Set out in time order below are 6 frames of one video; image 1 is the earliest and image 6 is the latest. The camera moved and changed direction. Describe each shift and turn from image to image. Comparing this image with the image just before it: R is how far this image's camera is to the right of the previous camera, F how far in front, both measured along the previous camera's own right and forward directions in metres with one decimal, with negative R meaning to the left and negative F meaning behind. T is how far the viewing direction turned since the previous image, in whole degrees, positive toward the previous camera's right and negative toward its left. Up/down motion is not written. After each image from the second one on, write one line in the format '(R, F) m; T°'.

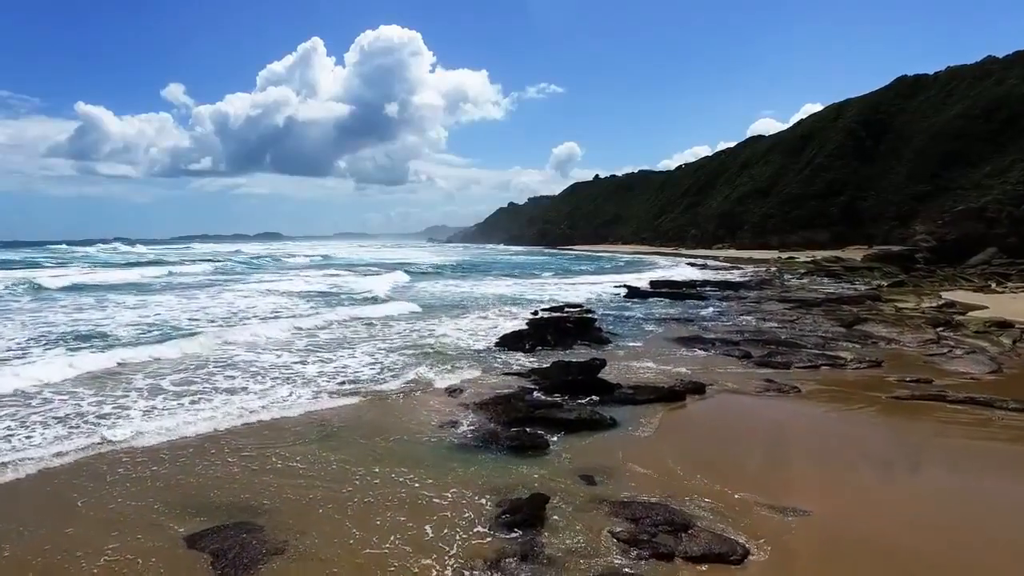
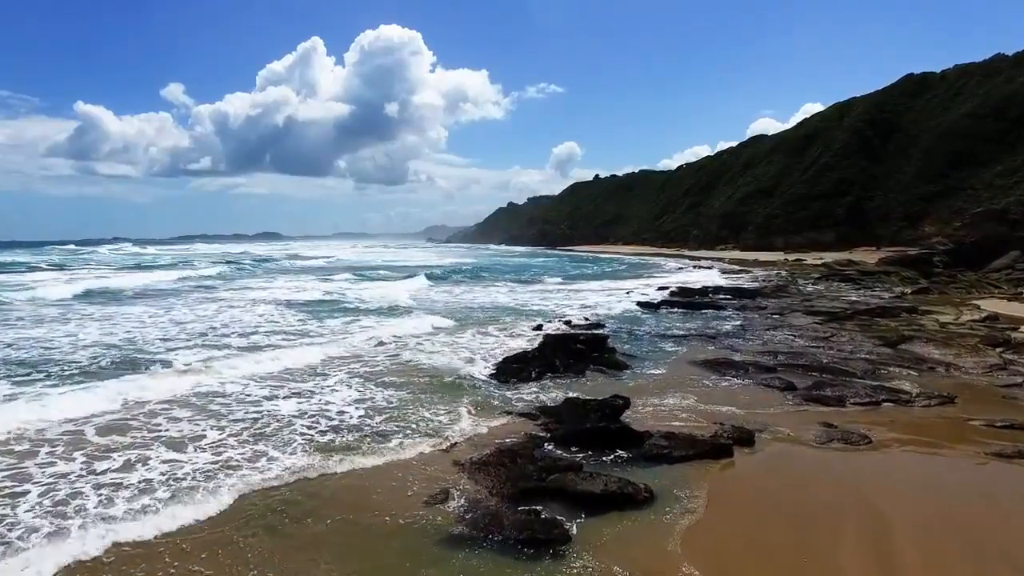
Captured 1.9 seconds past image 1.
(-0.1, +1.7) m; 0°
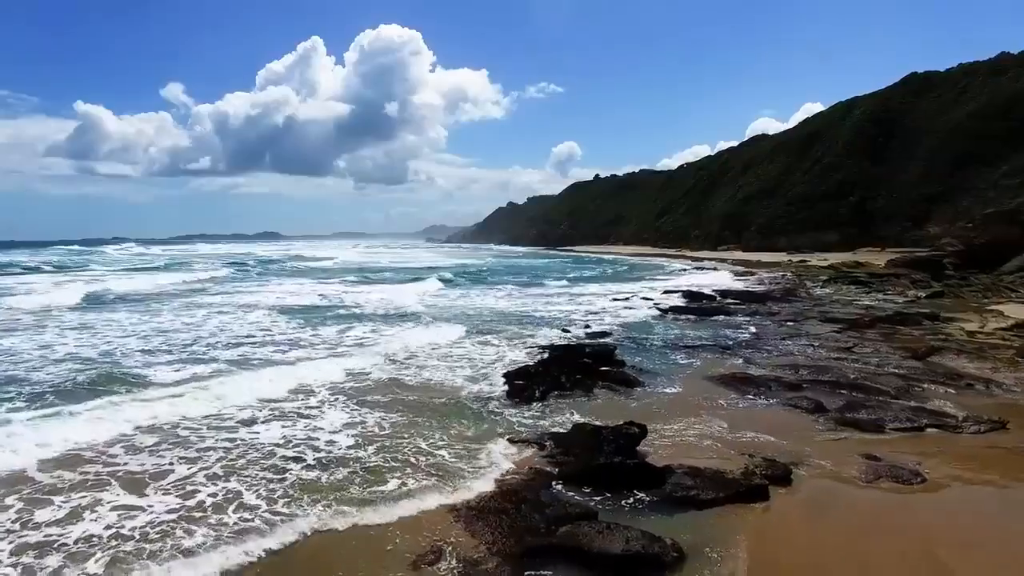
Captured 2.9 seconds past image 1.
(0.0, +0.9) m; 0°
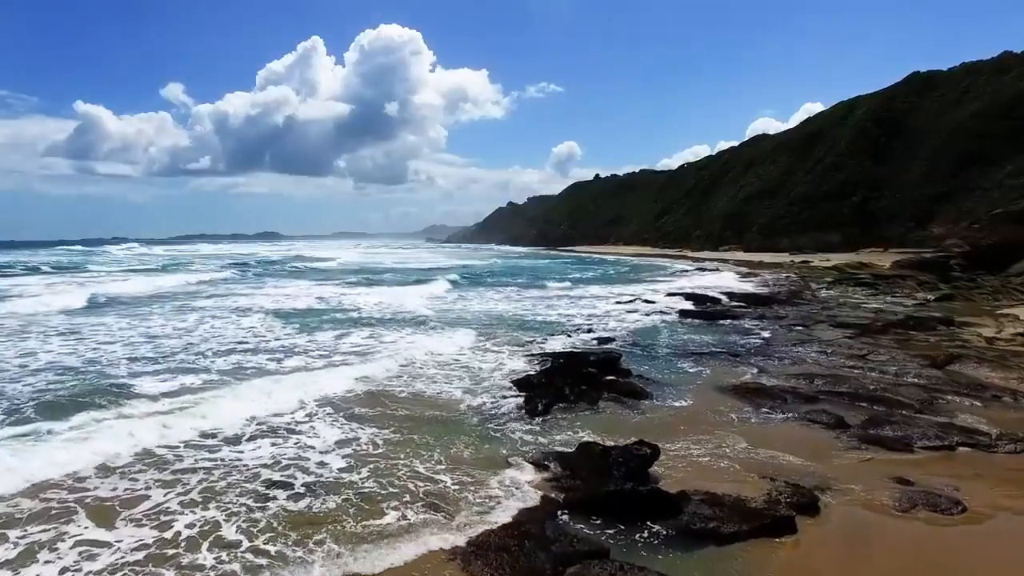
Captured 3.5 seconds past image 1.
(0.0, +0.6) m; 0°
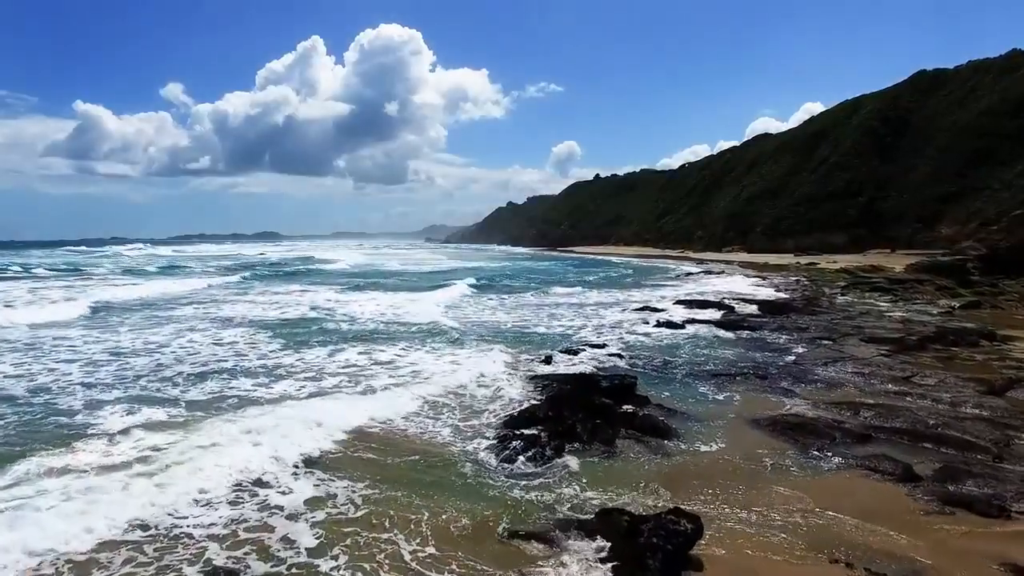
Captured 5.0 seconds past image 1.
(0.0, +1.5) m; 0°
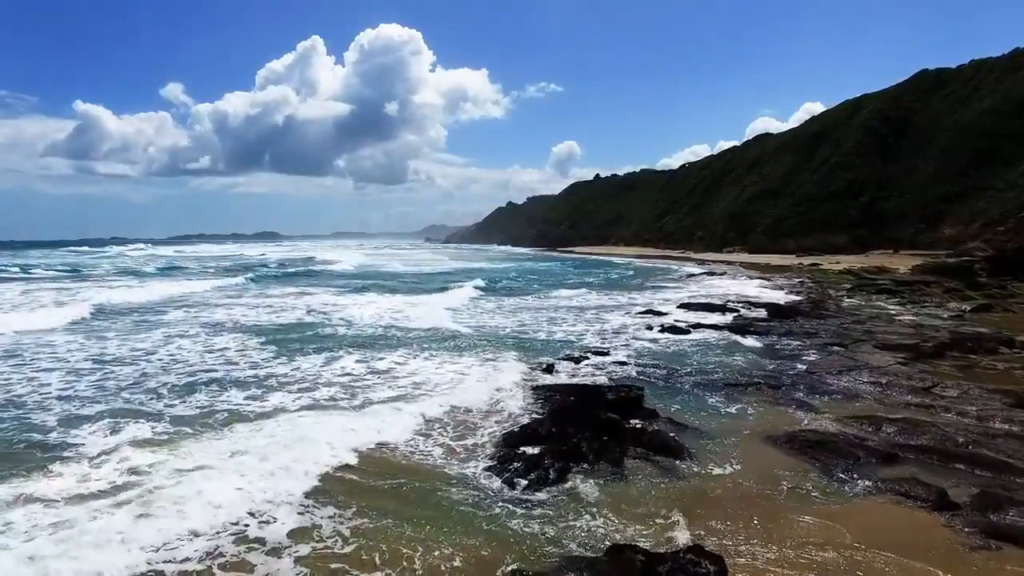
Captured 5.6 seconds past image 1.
(0.0, +0.6) m; 0°
